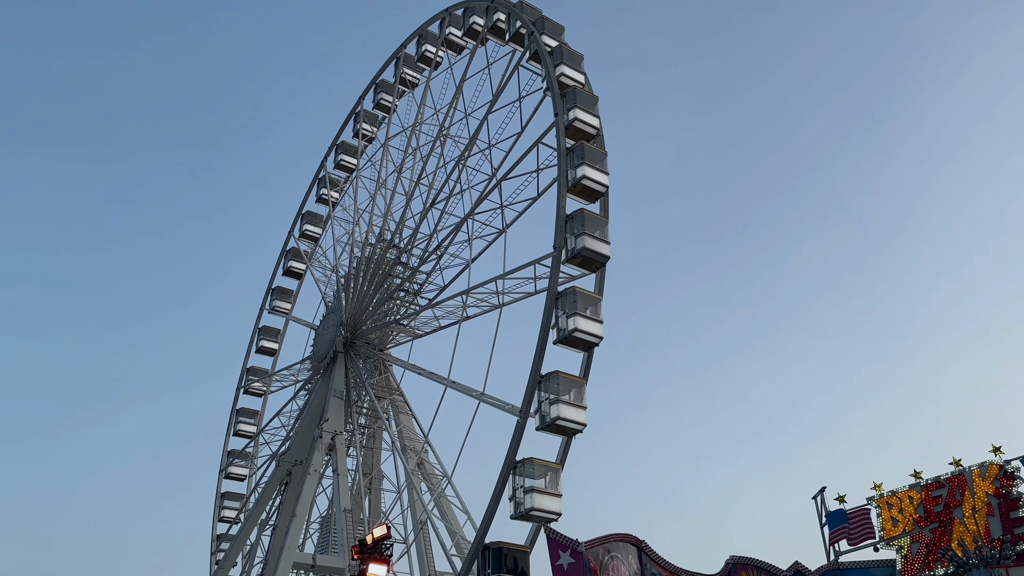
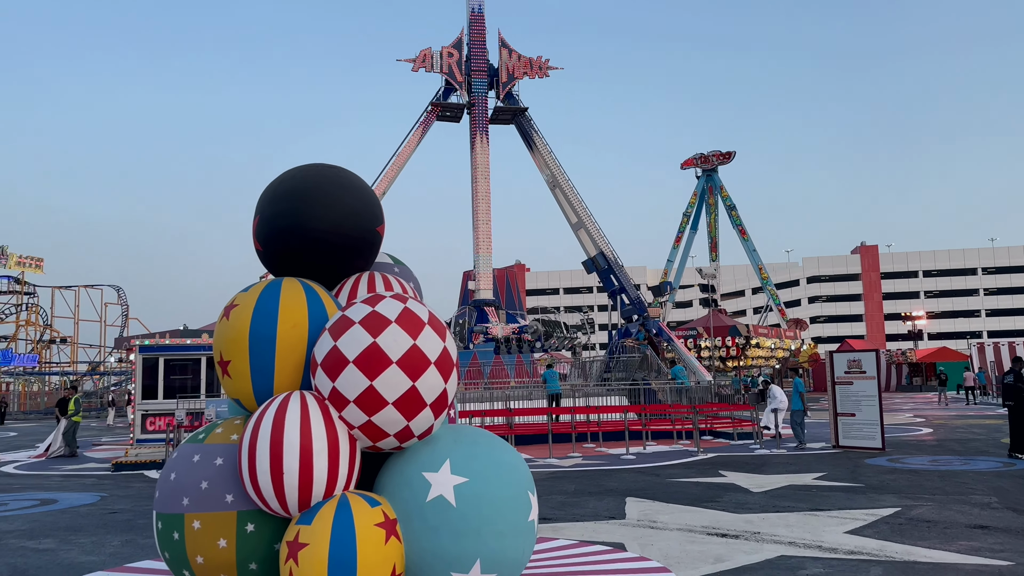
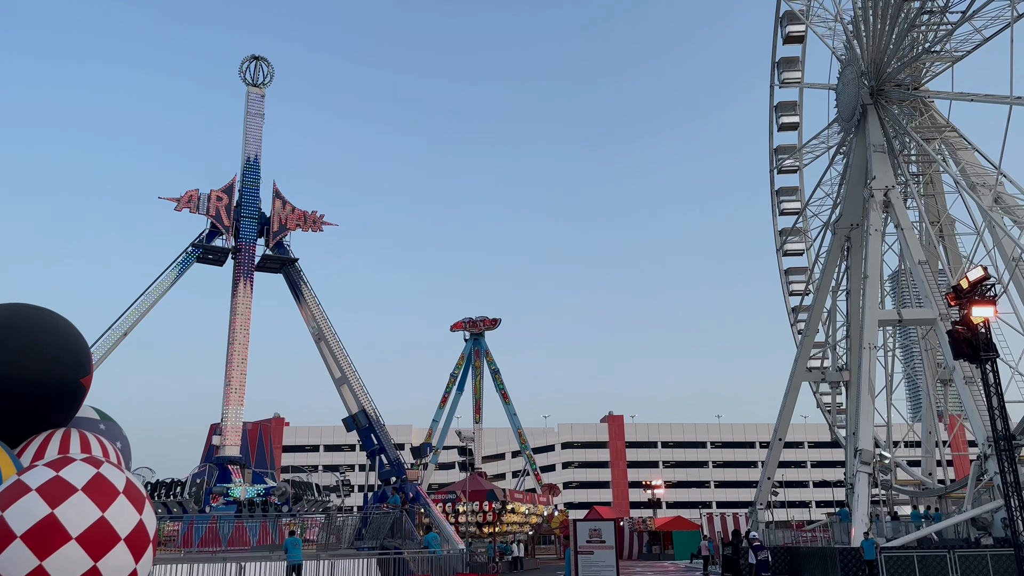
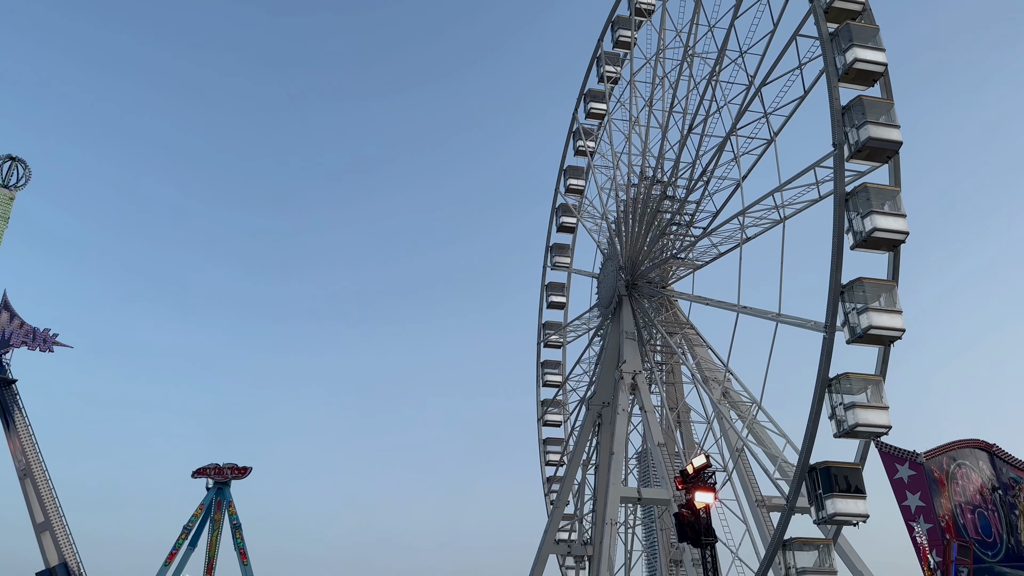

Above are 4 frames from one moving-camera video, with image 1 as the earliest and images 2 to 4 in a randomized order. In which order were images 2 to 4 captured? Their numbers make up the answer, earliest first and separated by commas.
4, 3, 2
